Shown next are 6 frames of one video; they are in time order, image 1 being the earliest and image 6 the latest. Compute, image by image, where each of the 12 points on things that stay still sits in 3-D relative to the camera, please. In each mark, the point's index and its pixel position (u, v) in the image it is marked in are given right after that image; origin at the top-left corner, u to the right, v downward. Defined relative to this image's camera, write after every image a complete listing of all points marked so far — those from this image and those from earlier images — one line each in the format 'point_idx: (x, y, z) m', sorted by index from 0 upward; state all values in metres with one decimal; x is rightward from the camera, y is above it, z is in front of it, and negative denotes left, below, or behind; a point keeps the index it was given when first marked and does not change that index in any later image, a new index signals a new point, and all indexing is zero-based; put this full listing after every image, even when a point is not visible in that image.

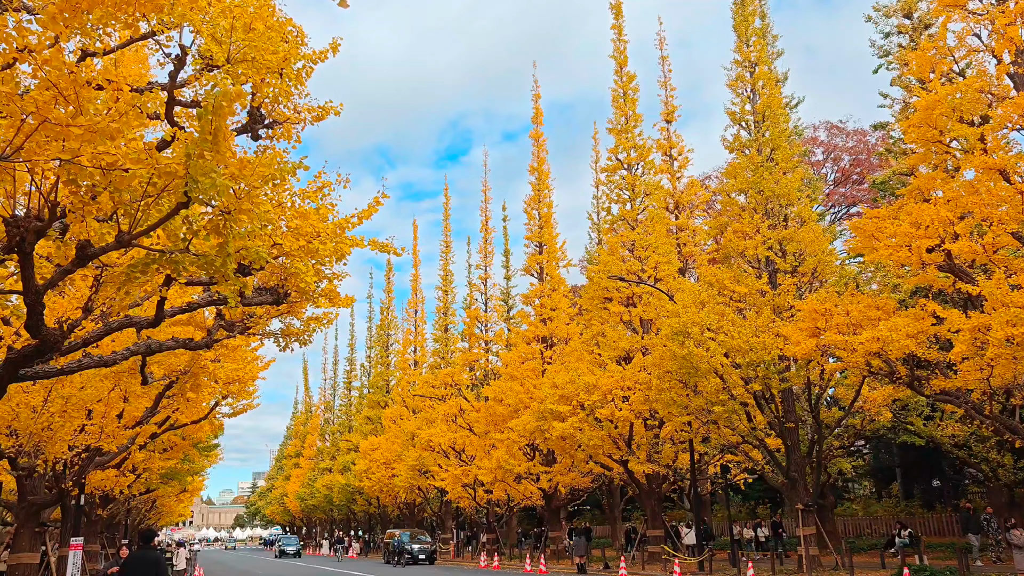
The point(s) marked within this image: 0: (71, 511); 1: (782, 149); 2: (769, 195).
0: (-10.9, -5.5, +17.0) m
1: (+7.5, +3.9, +19.3) m
2: (+6.9, +2.5, +18.7) m
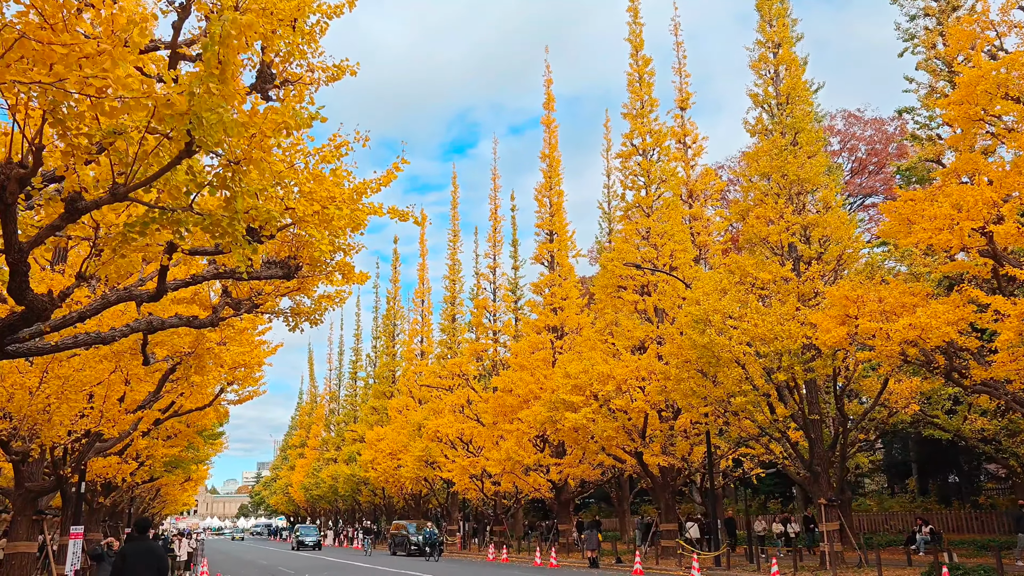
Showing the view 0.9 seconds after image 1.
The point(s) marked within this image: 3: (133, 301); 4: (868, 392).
0: (-10.6, -5.0, +16.5) m
1: (+7.9, +4.2, +18.6) m
2: (+7.3, +2.8, +18.0) m
3: (-4.2, 0.0, +7.6) m
4: (+8.8, -2.6, +16.9) m
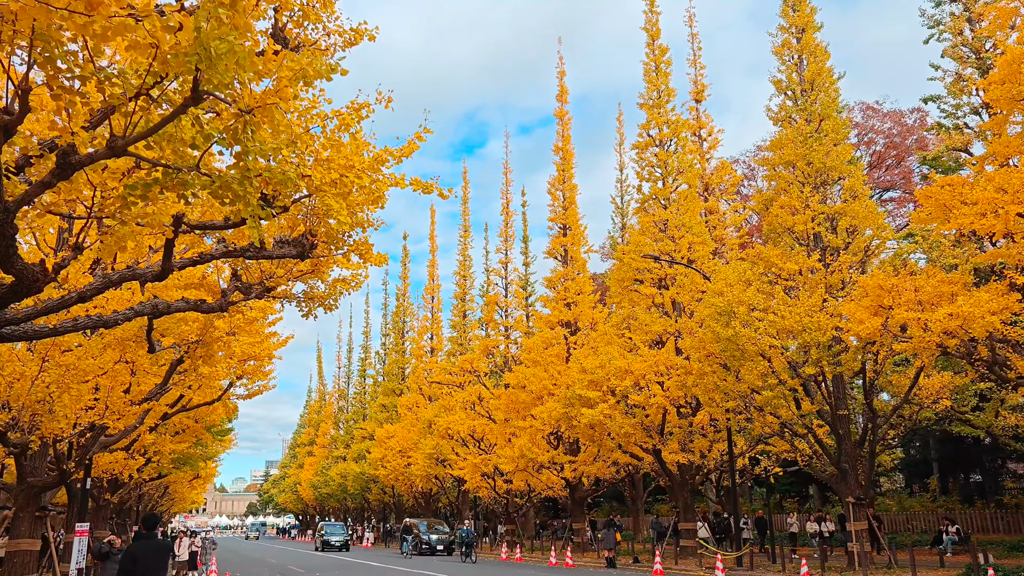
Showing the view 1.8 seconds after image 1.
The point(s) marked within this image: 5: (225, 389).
0: (-10.2, -4.8, +16.1) m
1: (+8.4, +4.4, +18.0) m
2: (+7.7, +3.0, +17.4) m
3: (-3.9, +0.2, +7.1) m
4: (+9.2, -2.4, +16.3) m
5: (-6.5, -2.3, +15.5) m
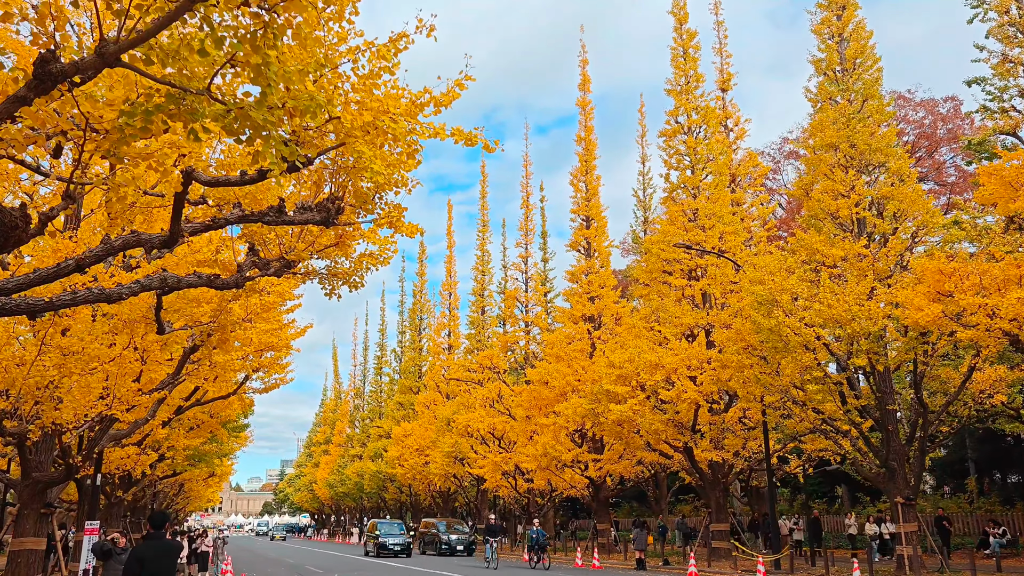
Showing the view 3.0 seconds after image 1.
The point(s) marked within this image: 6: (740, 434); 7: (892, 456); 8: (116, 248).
0: (-9.6, -4.6, +15.5) m
1: (+9.0, +4.7, +17.1) m
2: (+8.4, +3.3, +16.5) m
3: (-3.4, +0.4, +6.4) m
4: (+9.8, -2.1, +15.4) m
5: (-5.9, -2.0, +14.9) m
6: (+6.5, -4.2, +19.7) m
7: (+8.5, -3.8, +15.4) m
8: (-3.3, +0.3, +5.8) m
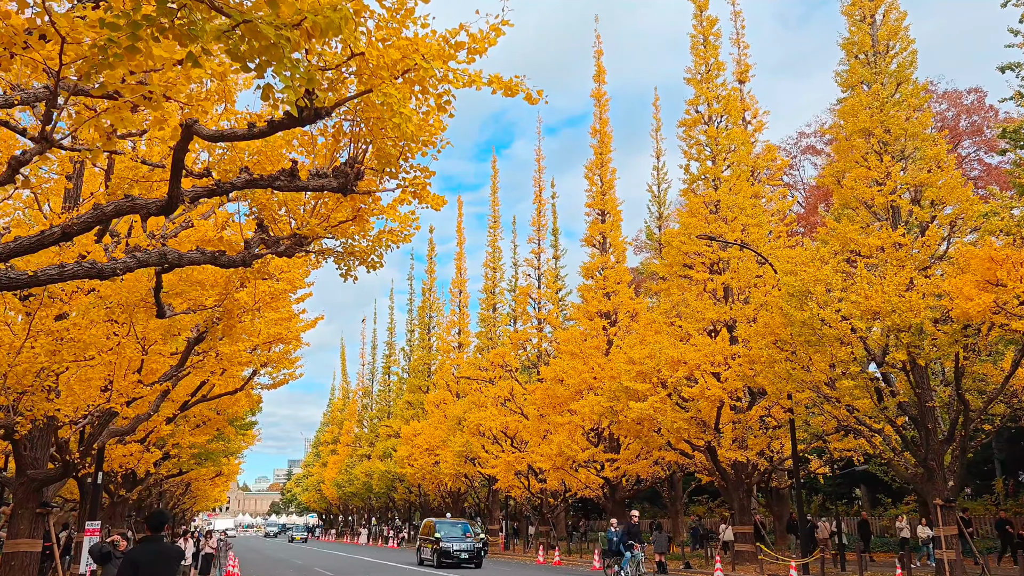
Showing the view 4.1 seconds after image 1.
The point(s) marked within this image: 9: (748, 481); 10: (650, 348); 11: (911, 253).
0: (-9.2, -4.4, +14.9) m
1: (+9.4, +4.9, +16.3) m
2: (+8.8, +3.5, +15.7) m
3: (-3.1, +0.6, +5.7) m
4: (+10.2, -1.9, +14.6) m
5: (-5.5, -1.8, +14.3) m
6: (+7.0, -4.0, +18.9) m
7: (+8.9, -3.6, +14.6) m
8: (-3.0, +0.6, +5.2) m
9: (+6.8, -5.6, +19.9) m
10: (+3.9, -1.7, +19.3) m
11: (+8.1, +0.7, +13.9) m
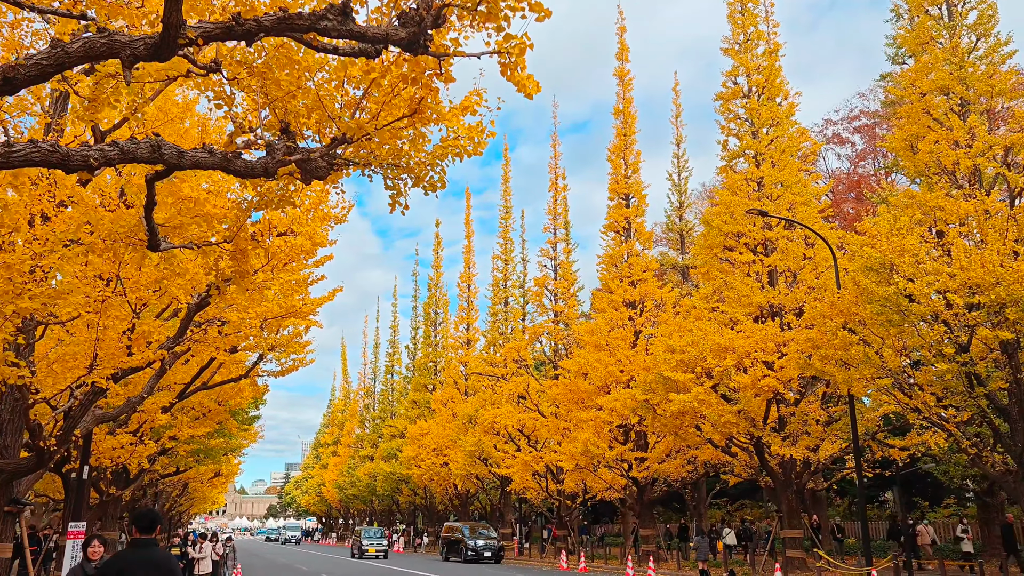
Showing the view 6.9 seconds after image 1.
0: (-8.4, -3.8, +13.2) m
1: (+10.2, +5.4, +14.7) m
2: (+9.6, +4.0, +14.1) m
3: (-2.3, +1.2, +4.1) m
4: (+11.0, -1.4, +13.0) m
5: (-4.7, -1.3, +12.6) m
6: (+7.7, -3.5, +17.3) m
7: (+9.7, -3.1, +13.0) m
8: (-2.2, +1.1, +3.5) m
9: (+7.6, -5.1, +18.2) m
10: (+4.6, -1.2, +17.7) m
11: (+8.9, +1.2, +12.3) m
